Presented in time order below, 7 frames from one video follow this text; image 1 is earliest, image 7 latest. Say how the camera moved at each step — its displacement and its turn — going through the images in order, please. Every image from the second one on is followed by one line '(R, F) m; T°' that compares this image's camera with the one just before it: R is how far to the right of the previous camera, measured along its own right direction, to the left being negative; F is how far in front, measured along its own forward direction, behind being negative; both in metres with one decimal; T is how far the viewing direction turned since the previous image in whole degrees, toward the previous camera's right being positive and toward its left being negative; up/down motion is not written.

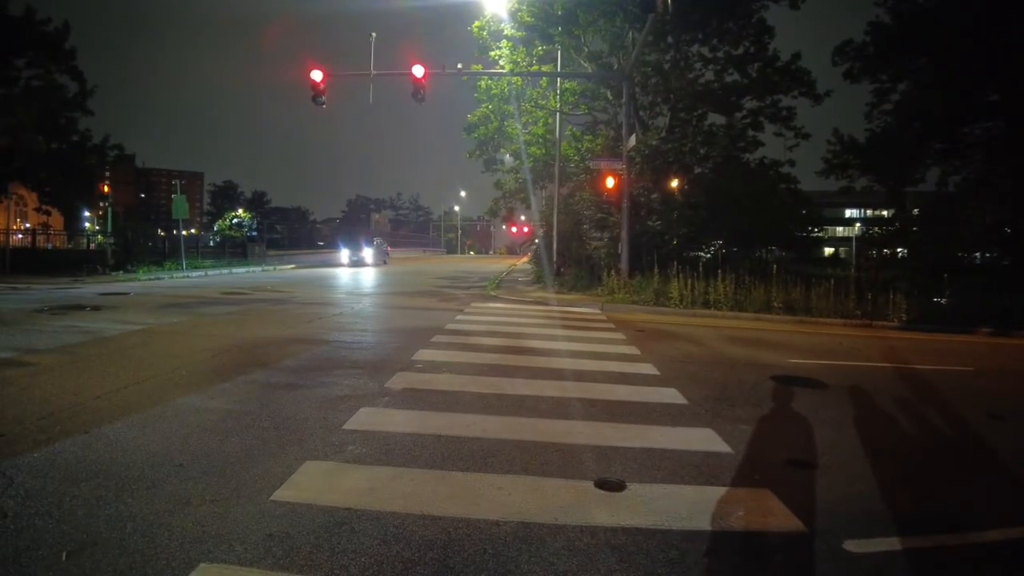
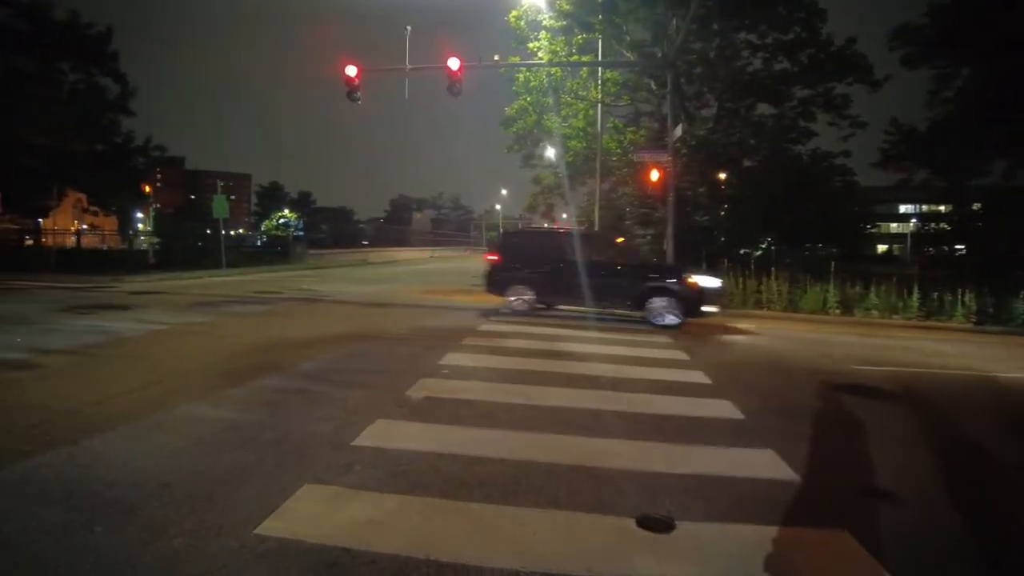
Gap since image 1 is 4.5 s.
(+0.1, +0.7) m; -3°
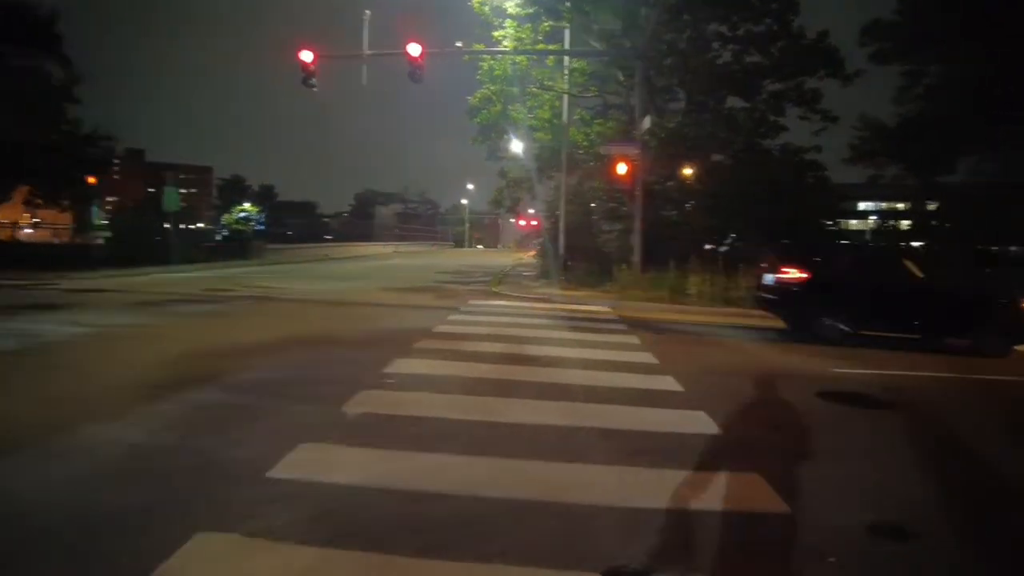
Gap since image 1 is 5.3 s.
(+0.1, +0.8) m; +2°
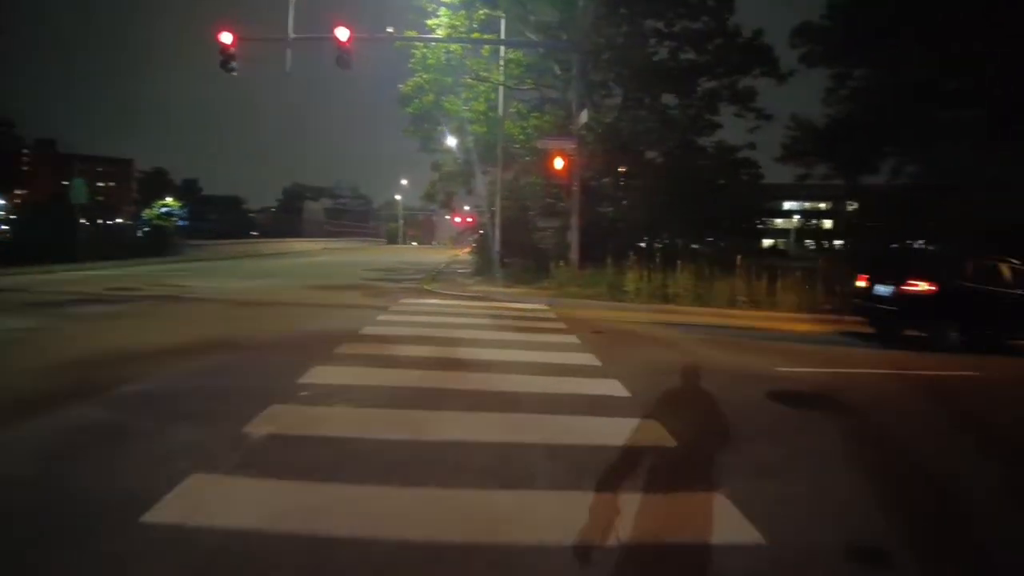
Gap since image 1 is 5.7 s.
(0.0, +0.7) m; +5°
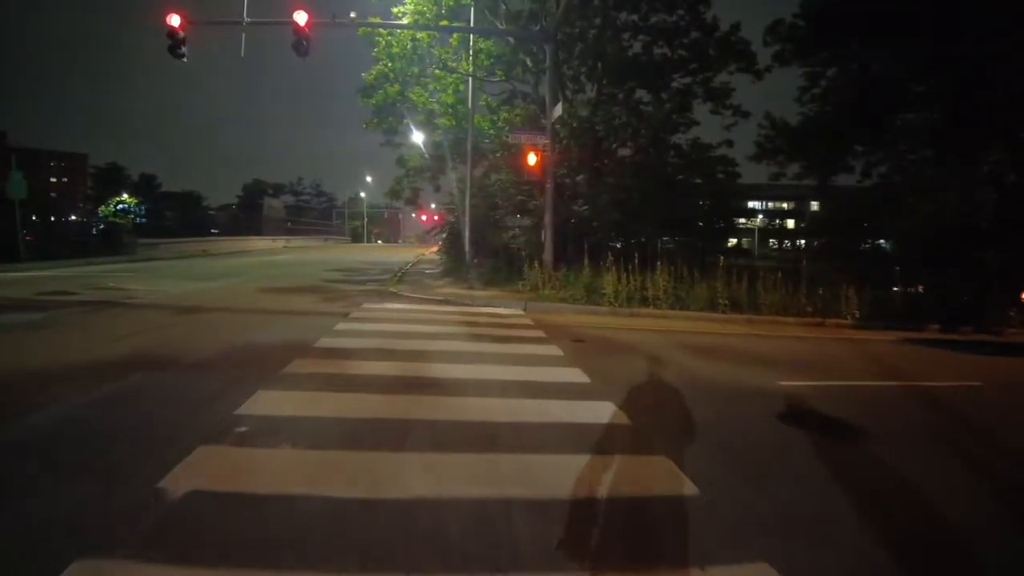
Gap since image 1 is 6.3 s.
(-0.1, +1.0) m; +3°
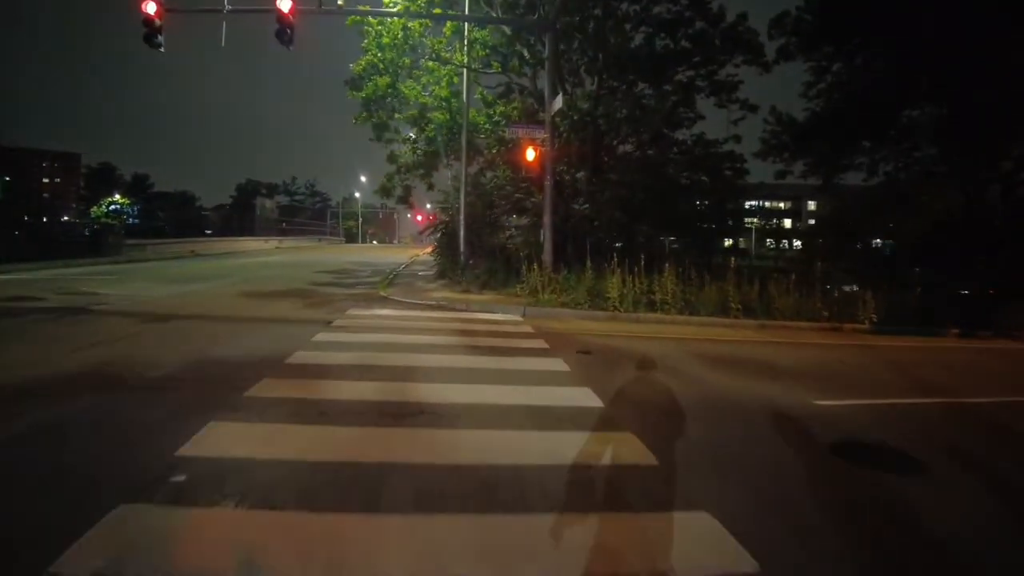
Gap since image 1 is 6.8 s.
(0.0, +1.0) m; 0°
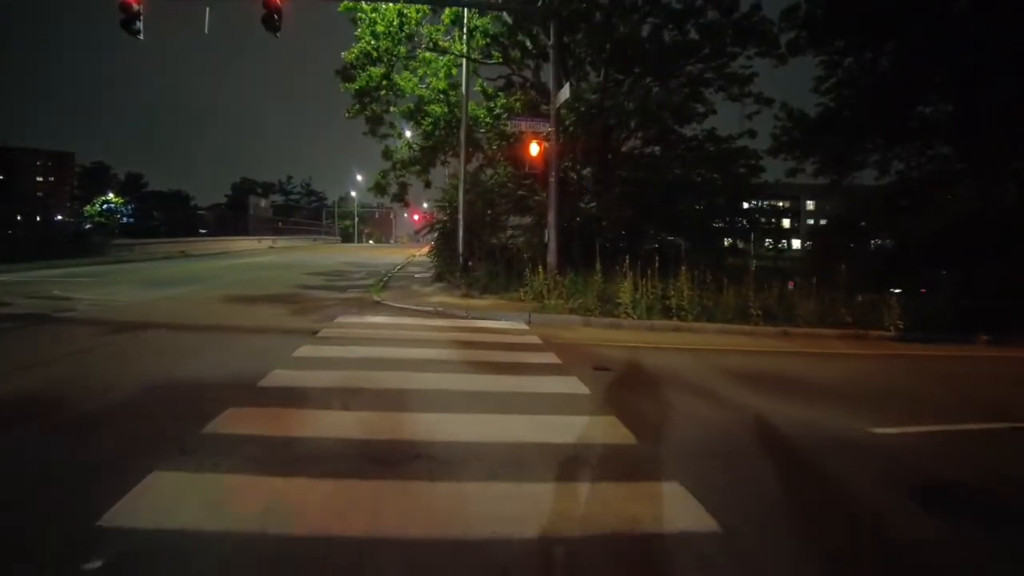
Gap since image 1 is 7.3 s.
(-0.1, +1.0) m; 0°
